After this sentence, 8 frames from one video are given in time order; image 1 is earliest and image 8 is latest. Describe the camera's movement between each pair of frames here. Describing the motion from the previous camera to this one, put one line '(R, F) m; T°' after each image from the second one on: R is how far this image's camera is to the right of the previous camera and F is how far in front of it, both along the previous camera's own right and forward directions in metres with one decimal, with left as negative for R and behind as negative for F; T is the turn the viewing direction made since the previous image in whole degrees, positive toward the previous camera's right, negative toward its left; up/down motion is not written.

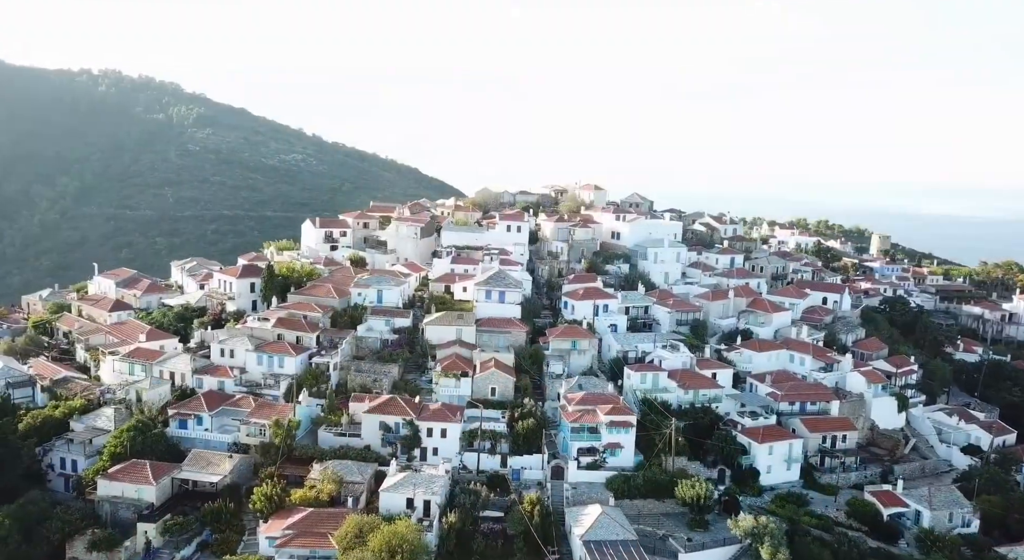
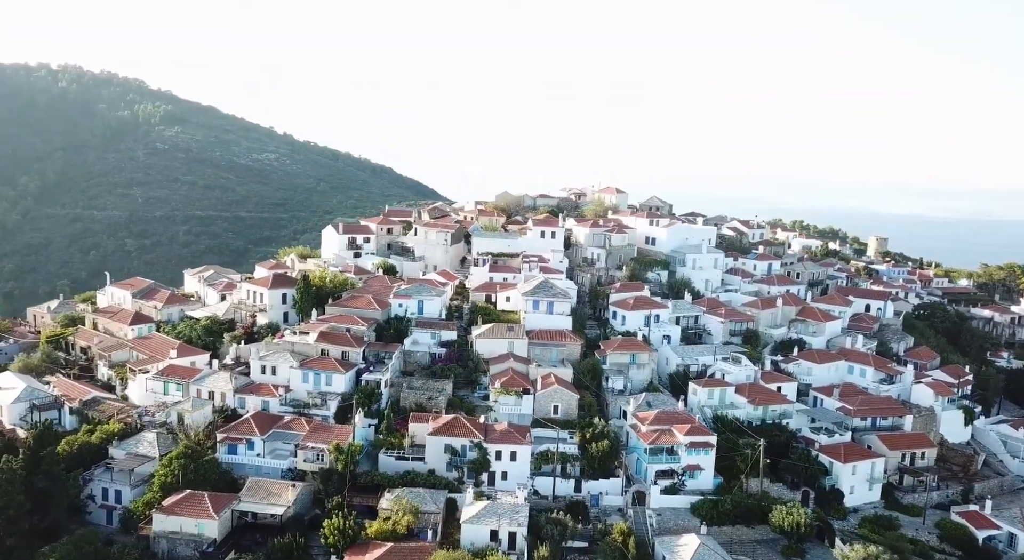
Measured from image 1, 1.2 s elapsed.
(-4.5, +2.5) m; +2°
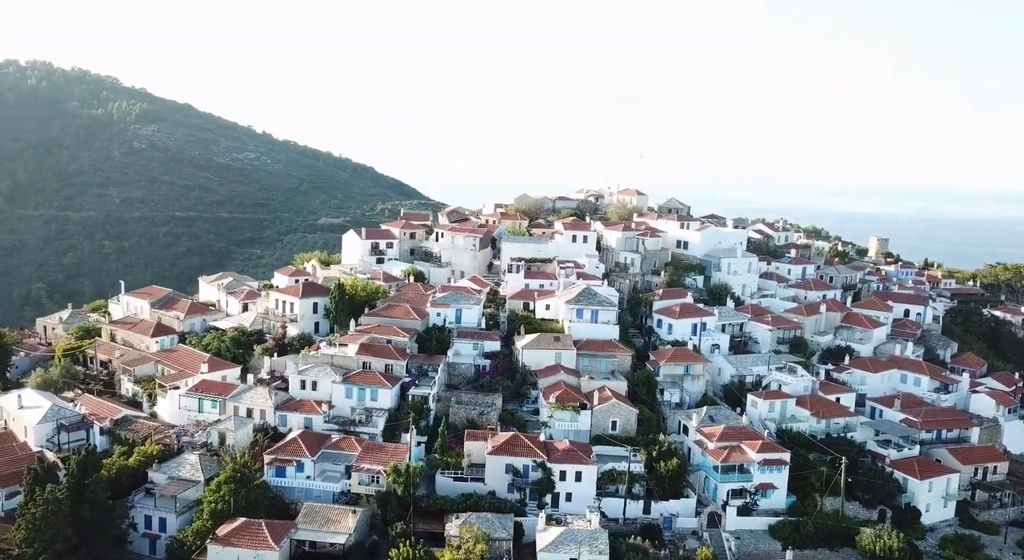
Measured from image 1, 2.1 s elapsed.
(-3.5, +2.1) m; +1°
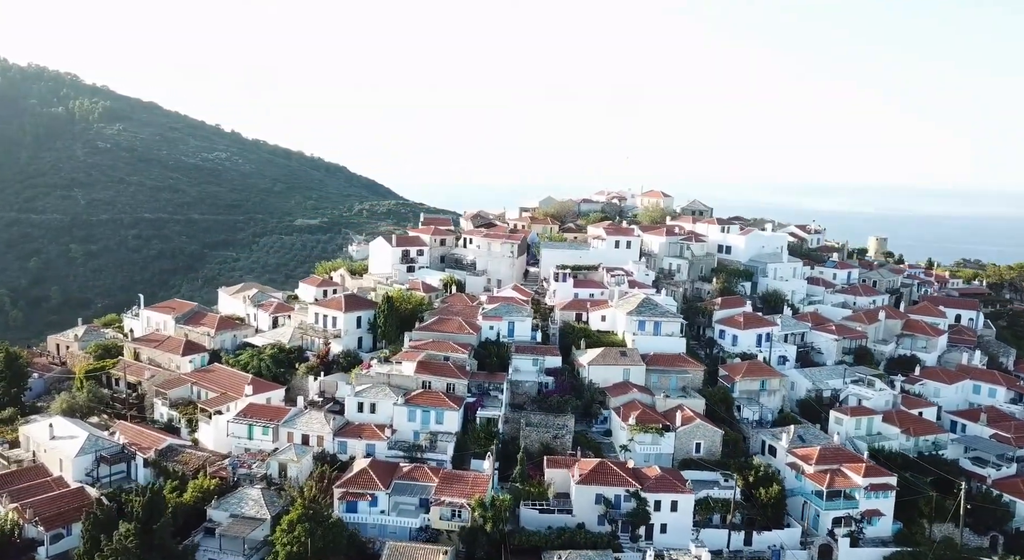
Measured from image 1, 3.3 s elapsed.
(-4.5, +2.9) m; +2°
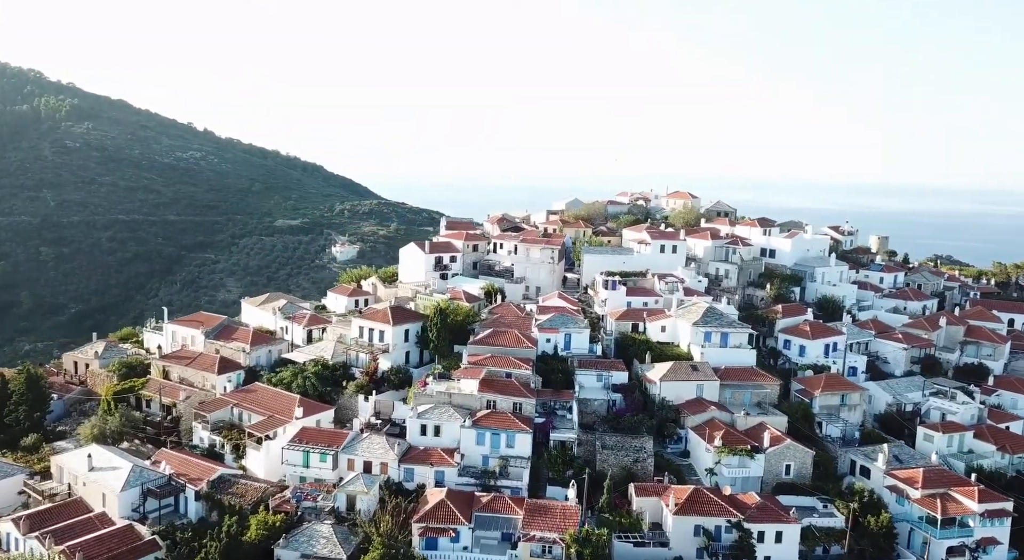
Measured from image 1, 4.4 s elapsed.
(-4.0, +2.8) m; +2°
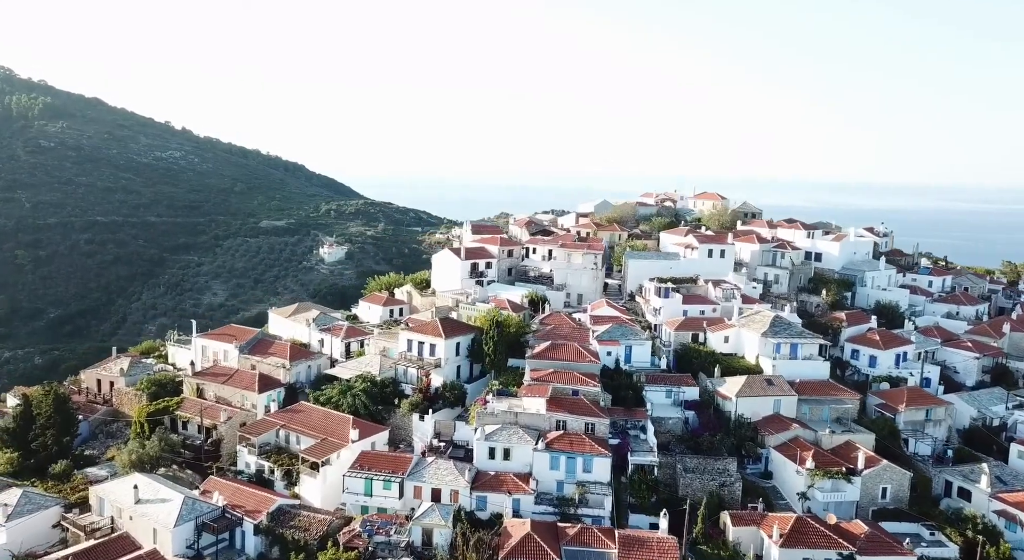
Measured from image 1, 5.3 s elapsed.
(-3.6, +2.6) m; +1°
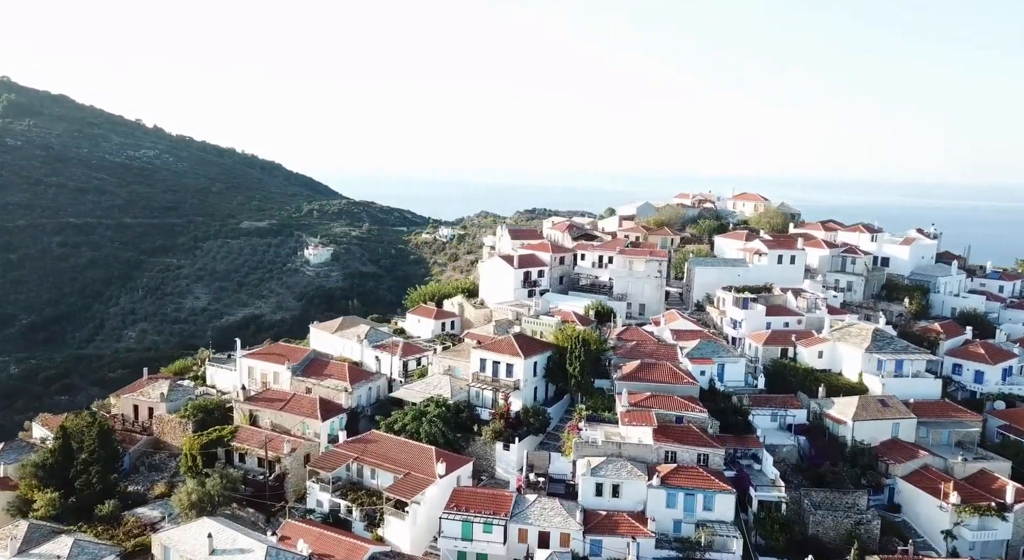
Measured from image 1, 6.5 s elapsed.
(-4.6, +3.6) m; +2°
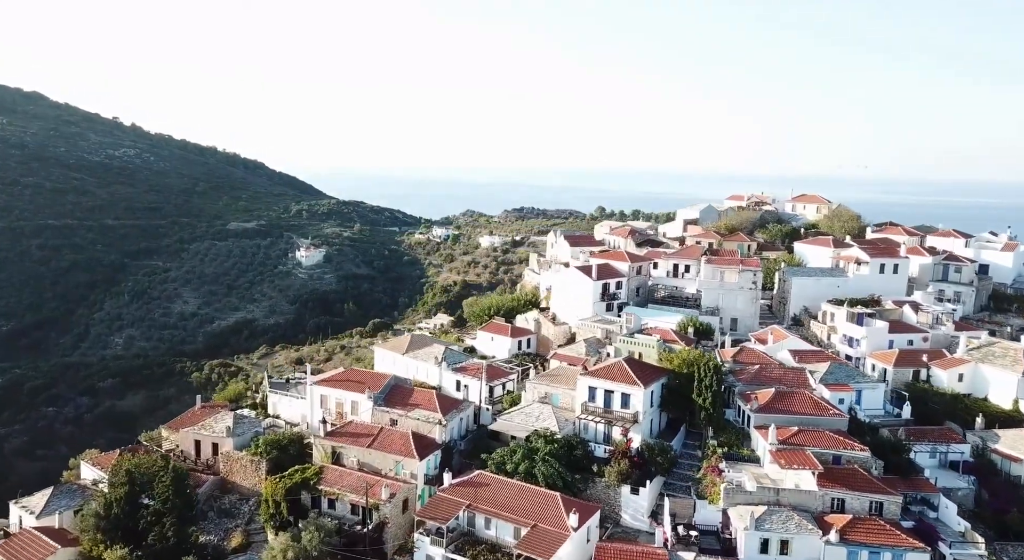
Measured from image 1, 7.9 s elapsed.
(-5.1, +4.5) m; +1°
